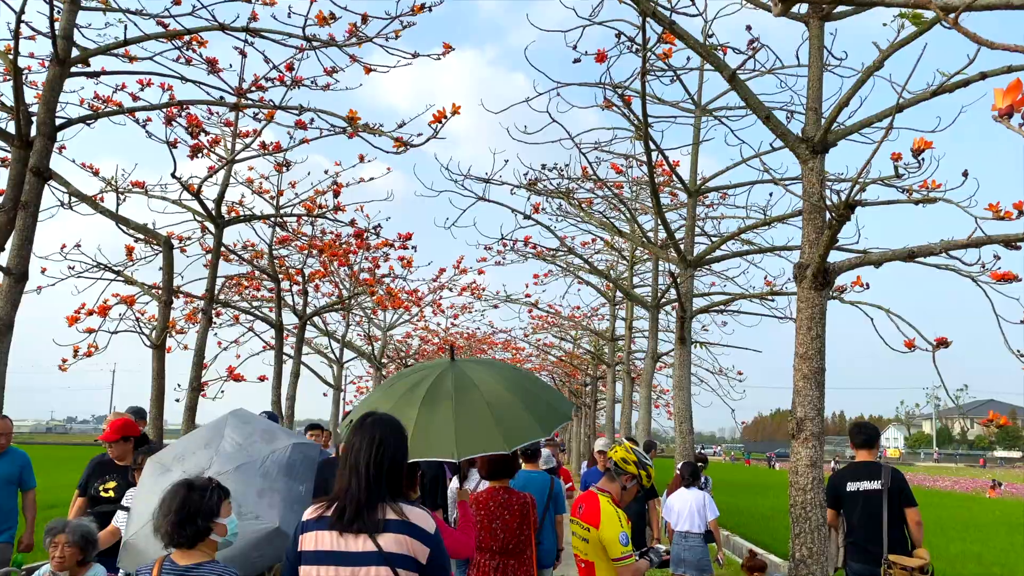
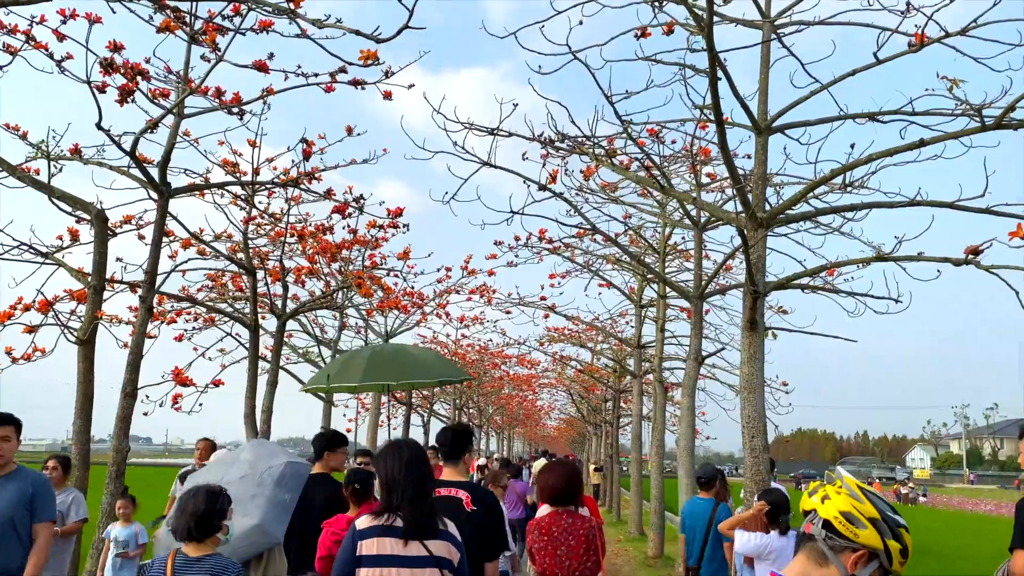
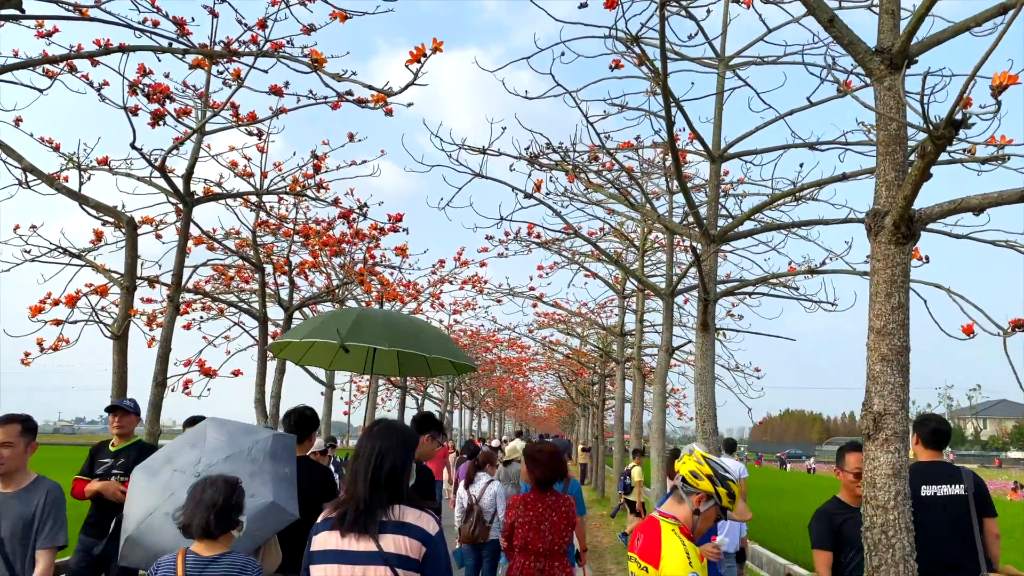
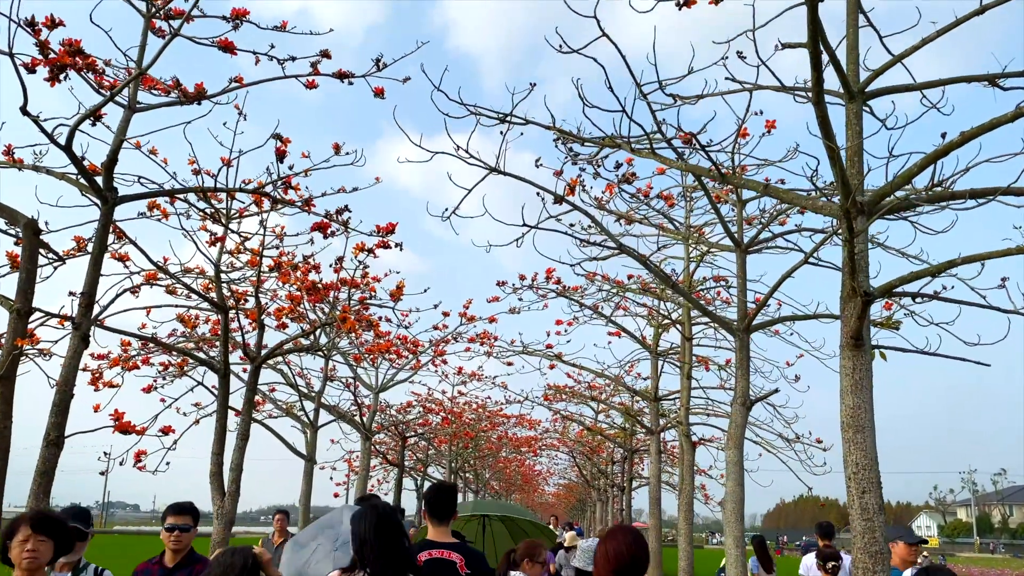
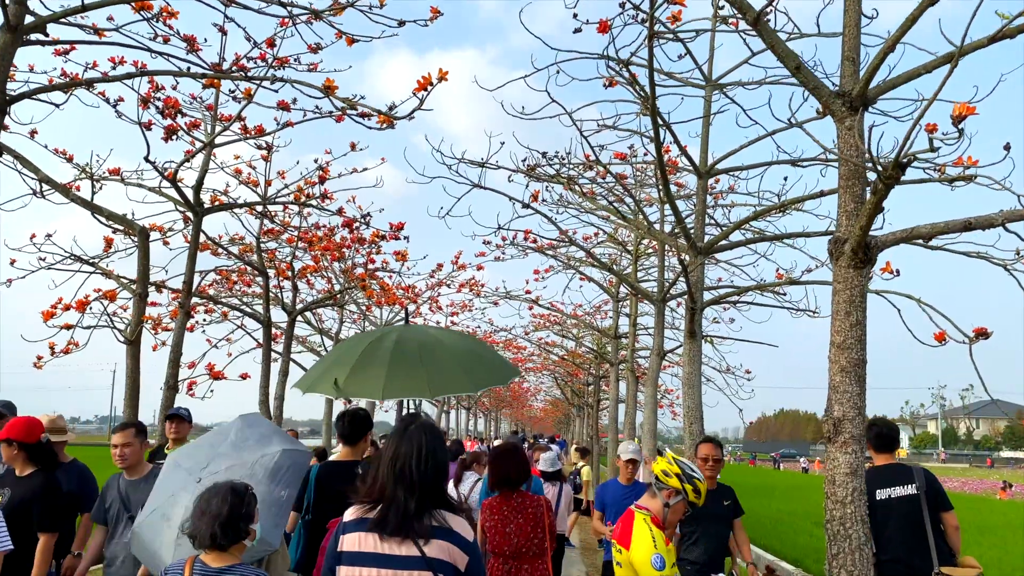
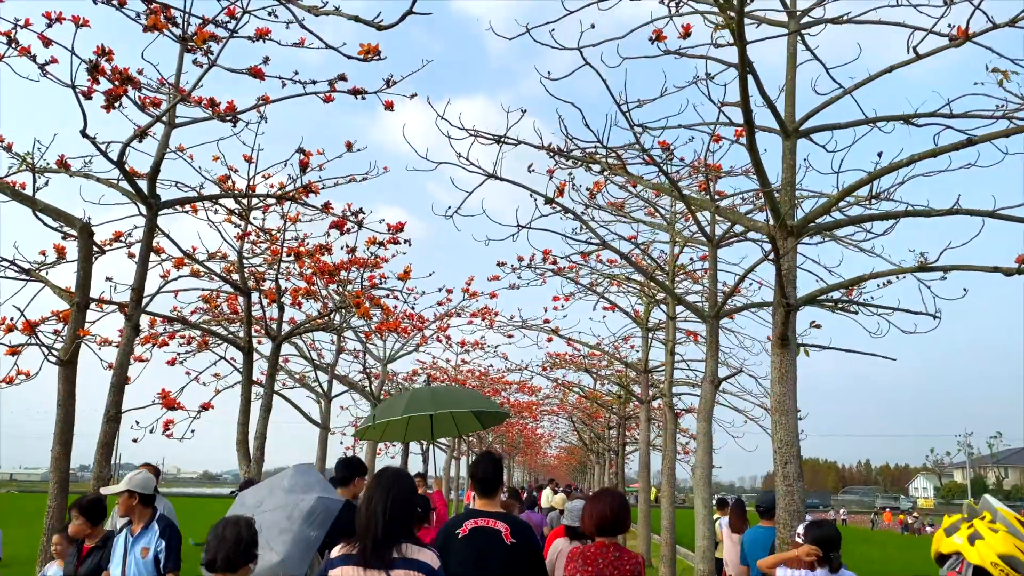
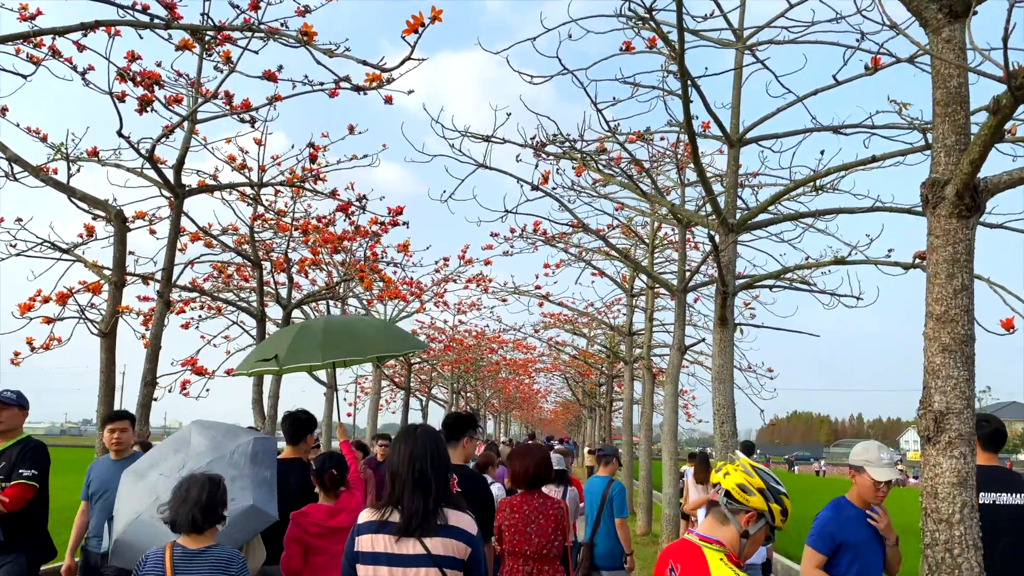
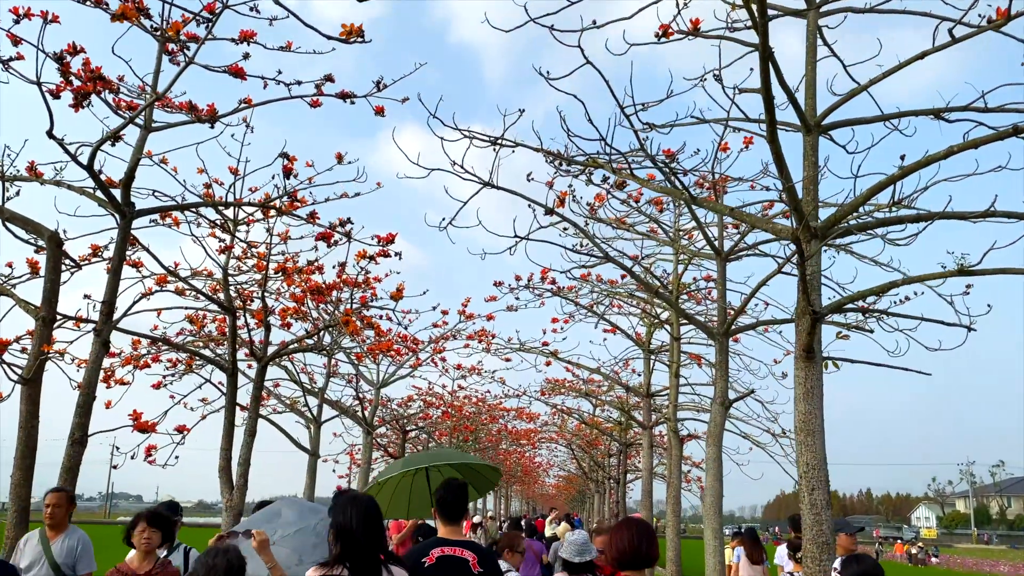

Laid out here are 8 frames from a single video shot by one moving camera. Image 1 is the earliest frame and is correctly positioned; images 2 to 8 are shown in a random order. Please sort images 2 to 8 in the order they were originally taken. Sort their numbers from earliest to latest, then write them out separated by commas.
5, 3, 7, 2, 6, 8, 4
